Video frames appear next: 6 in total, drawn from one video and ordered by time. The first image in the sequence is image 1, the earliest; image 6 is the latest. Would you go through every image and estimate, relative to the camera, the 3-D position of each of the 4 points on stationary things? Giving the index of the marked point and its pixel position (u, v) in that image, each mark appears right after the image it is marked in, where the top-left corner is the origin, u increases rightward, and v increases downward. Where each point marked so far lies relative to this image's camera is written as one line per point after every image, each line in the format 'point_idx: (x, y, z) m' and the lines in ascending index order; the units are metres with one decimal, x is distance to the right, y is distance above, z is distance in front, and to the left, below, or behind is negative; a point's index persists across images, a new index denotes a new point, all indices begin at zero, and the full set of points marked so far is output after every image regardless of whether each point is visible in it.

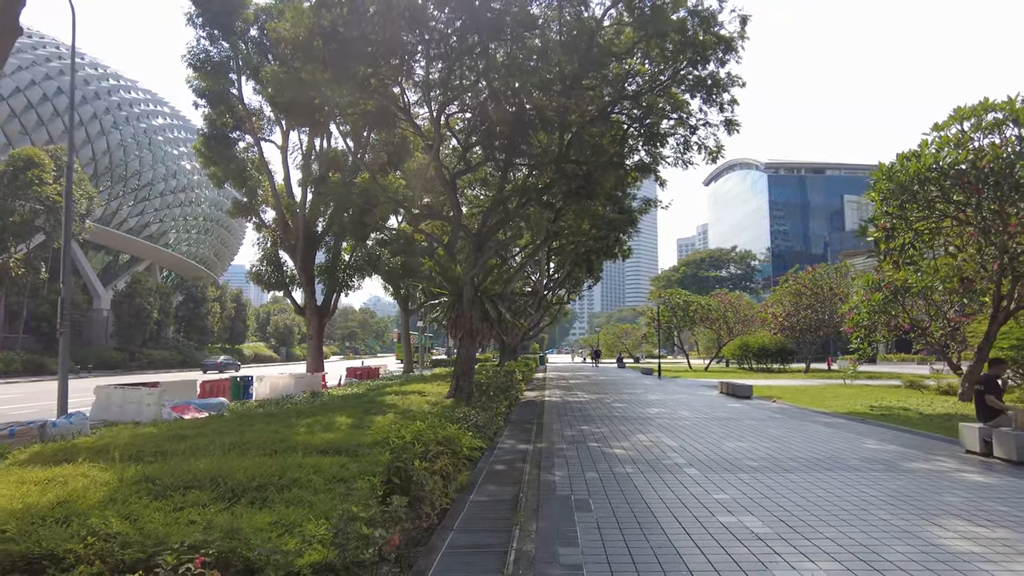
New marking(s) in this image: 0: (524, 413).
0: (+0.2, -1.8, +9.4) m
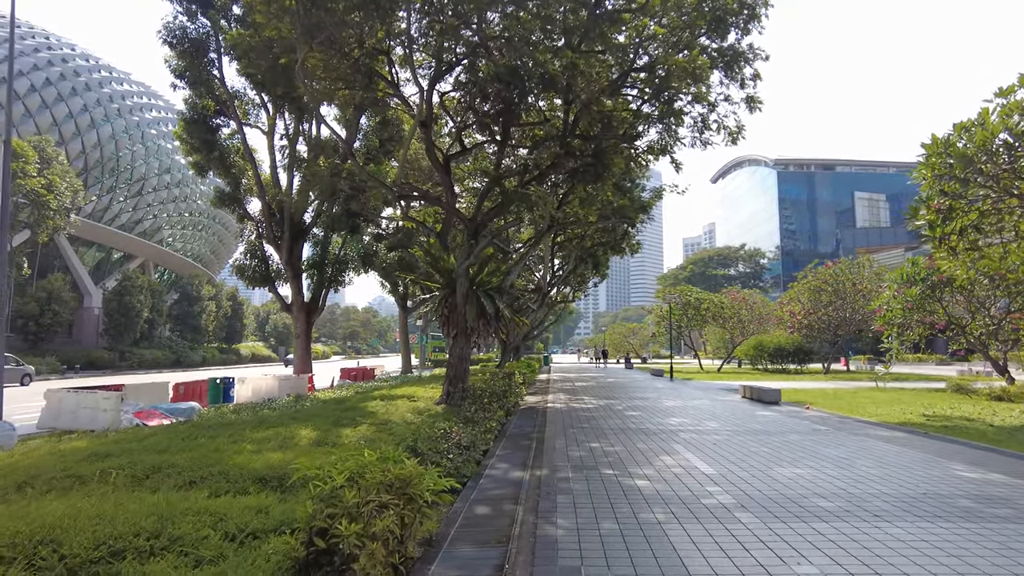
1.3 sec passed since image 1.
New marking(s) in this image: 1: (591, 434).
0: (+0.2, -1.7, +8.1) m
1: (+0.9, -1.6, +7.2) m
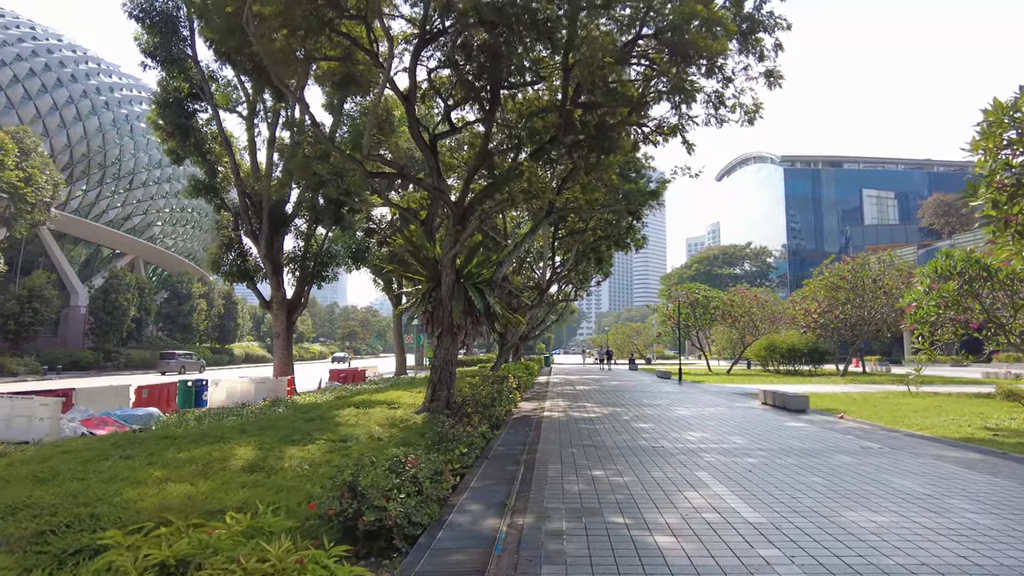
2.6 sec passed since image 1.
0: (0.0, -1.6, +6.8) m
1: (+0.7, -1.5, +5.9) m
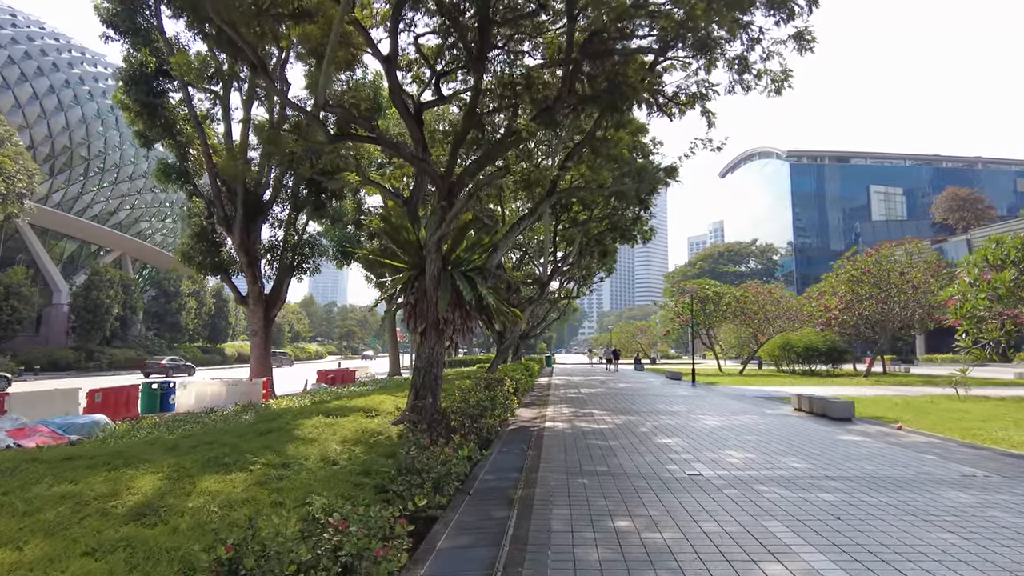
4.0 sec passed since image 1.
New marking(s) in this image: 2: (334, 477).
0: (0.0, -1.4, +5.3) m
1: (+0.7, -1.4, +4.4) m
2: (-1.3, -1.3, +4.7) m
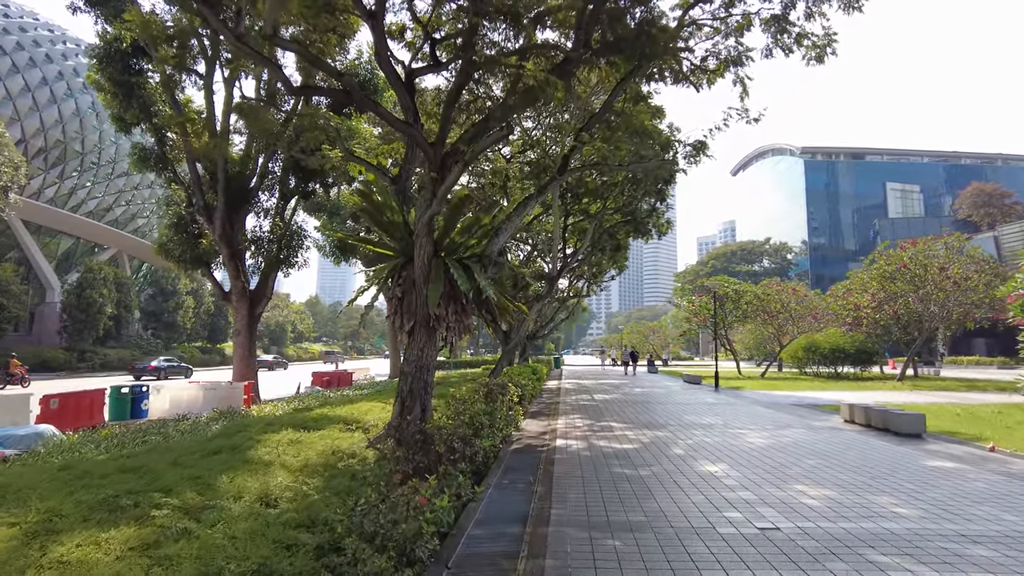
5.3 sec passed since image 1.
0: (0.0, -1.3, +3.9) m
1: (+0.7, -1.2, +3.0) m
2: (-1.3, -1.2, +3.3) m
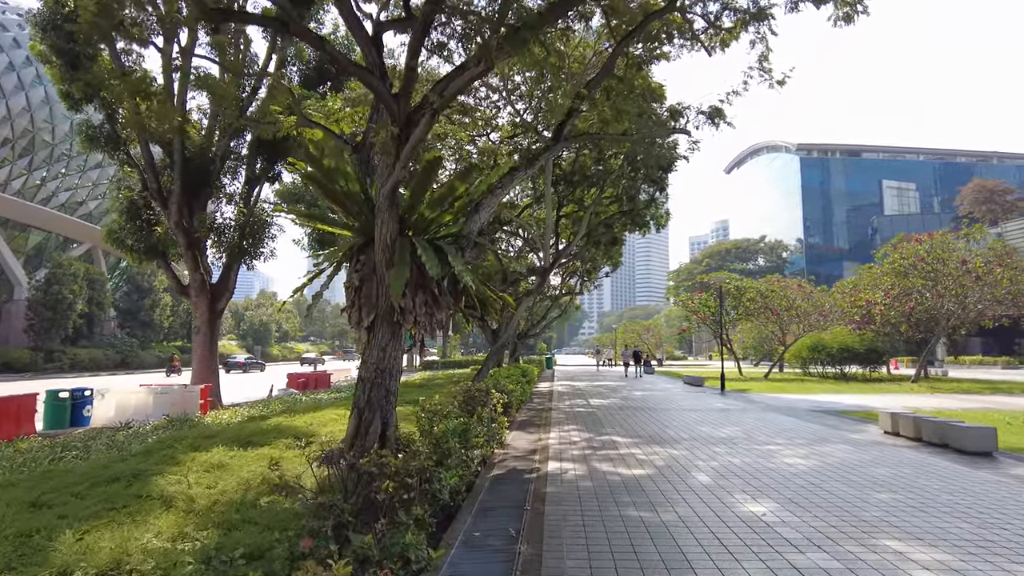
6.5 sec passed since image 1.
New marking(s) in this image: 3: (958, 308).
0: (-0.2, -1.2, +2.6) m
1: (+0.6, -1.1, +1.7) m
2: (-1.4, -1.1, +2.0) m
3: (+12.3, -0.6, +18.0) m
